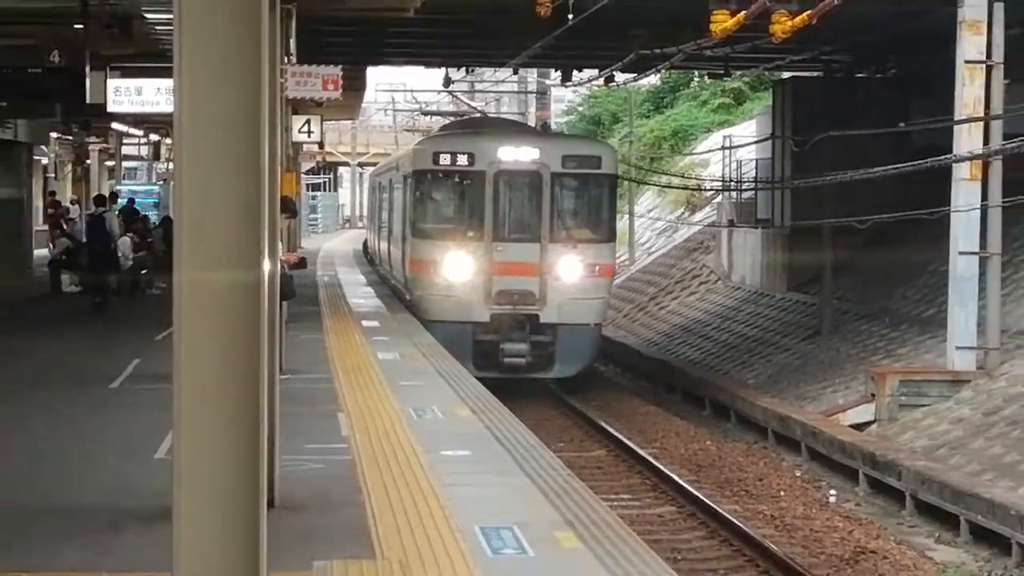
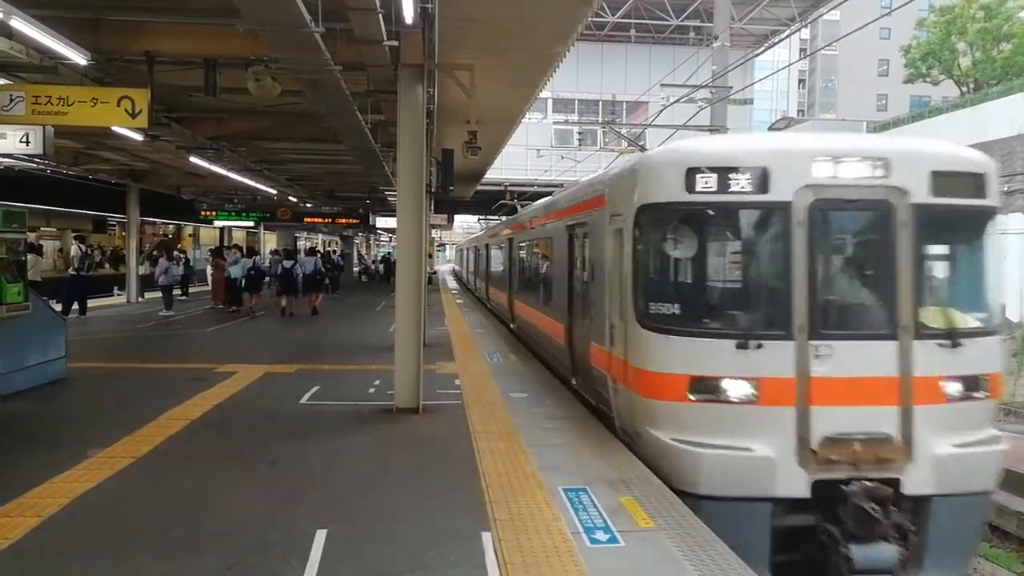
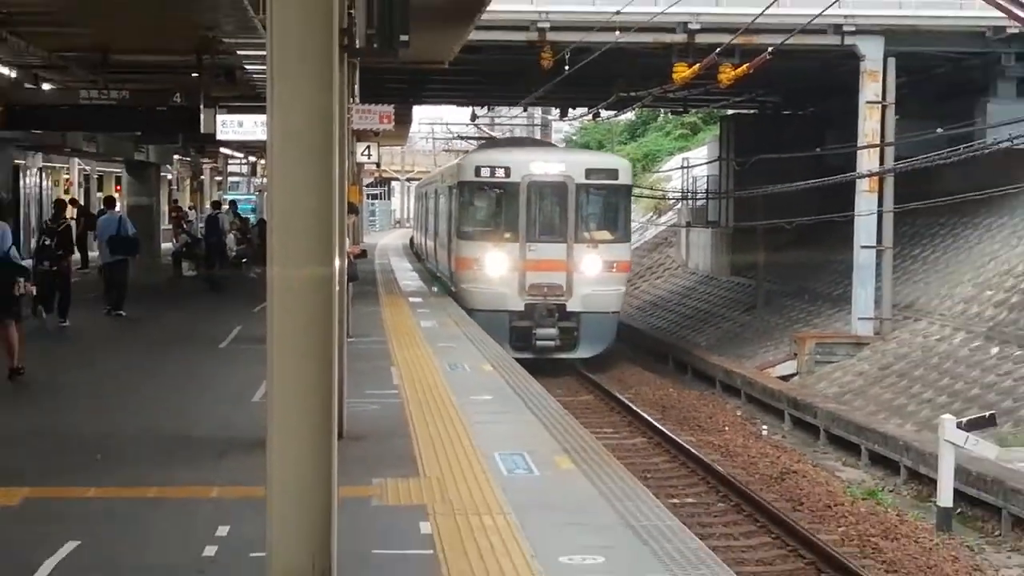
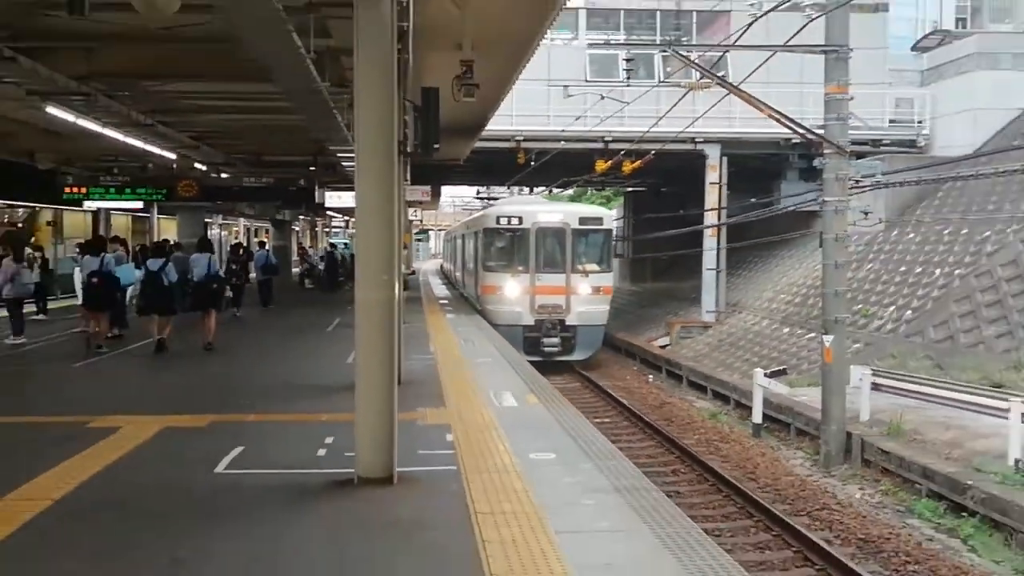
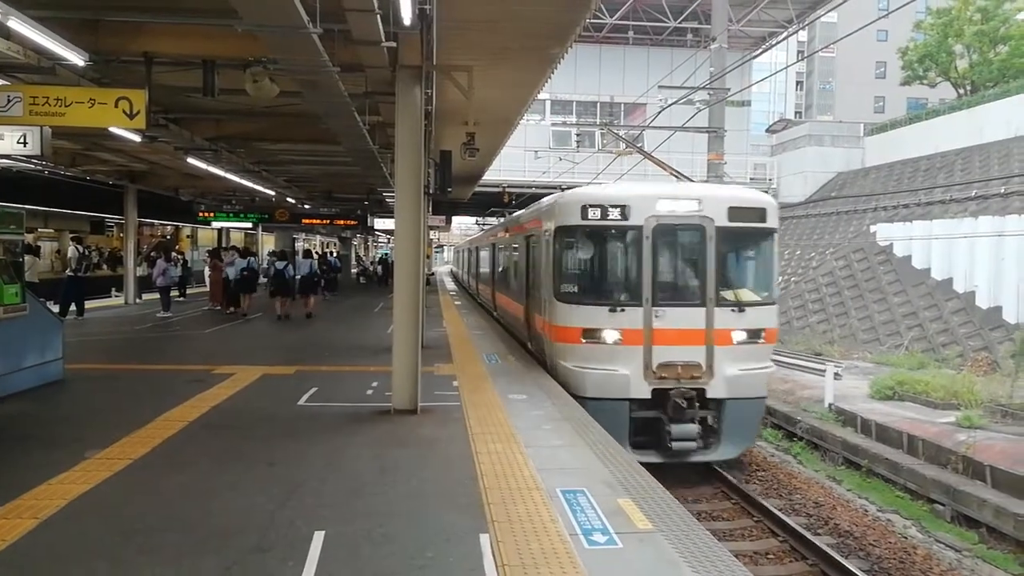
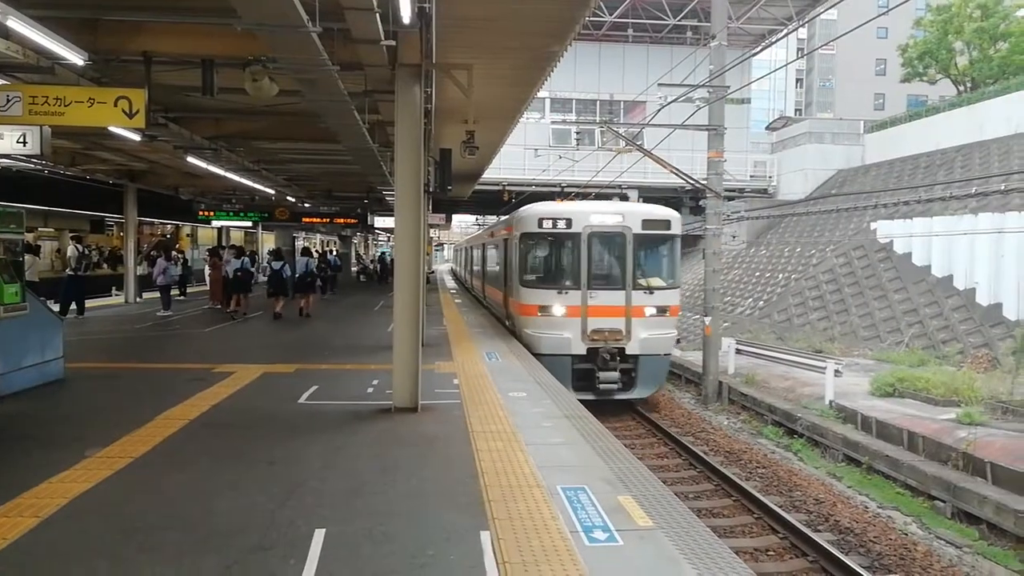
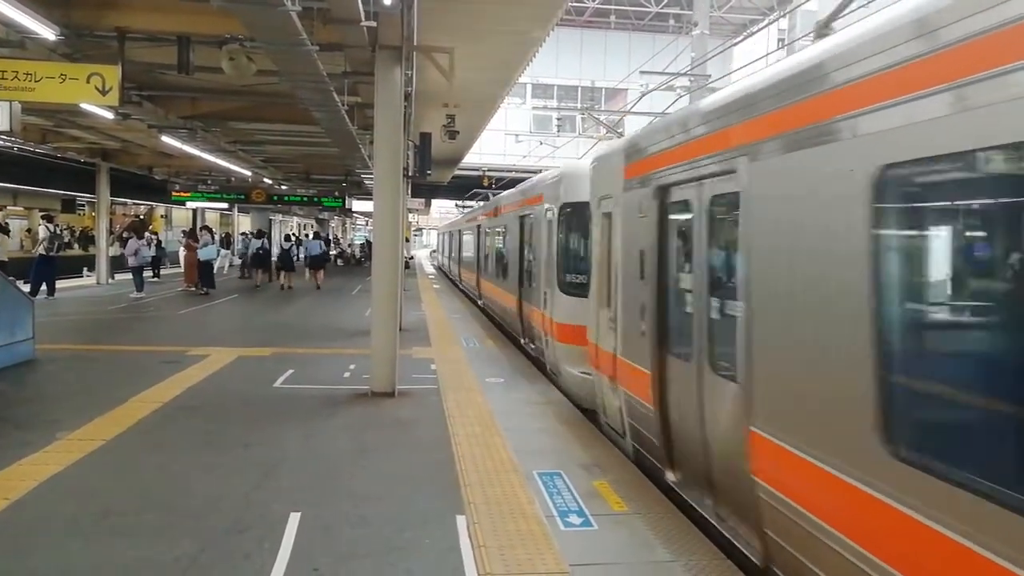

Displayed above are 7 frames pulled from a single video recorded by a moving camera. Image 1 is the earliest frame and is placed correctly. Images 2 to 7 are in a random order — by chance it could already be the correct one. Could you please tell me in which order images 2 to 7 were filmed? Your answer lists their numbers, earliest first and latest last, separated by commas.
3, 4, 6, 5, 2, 7
